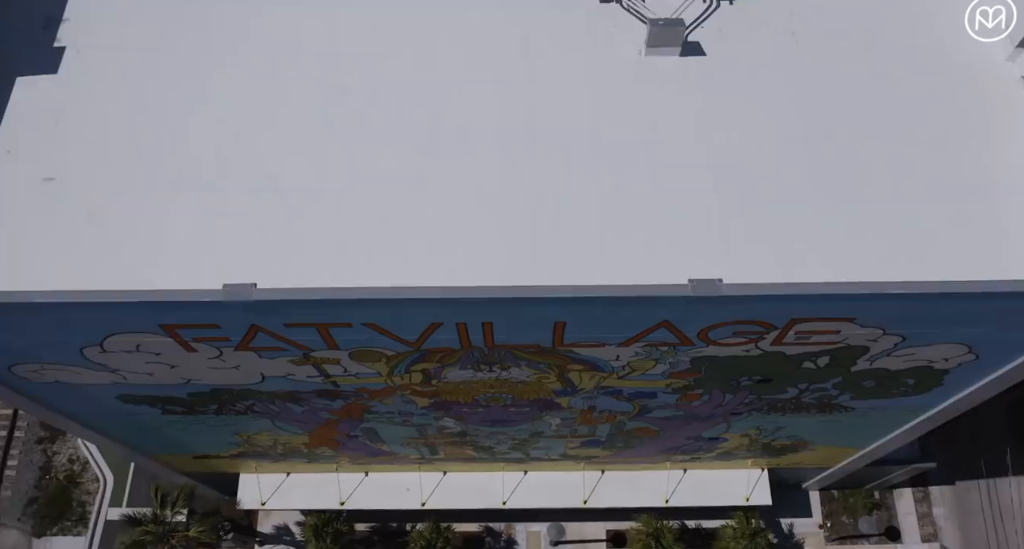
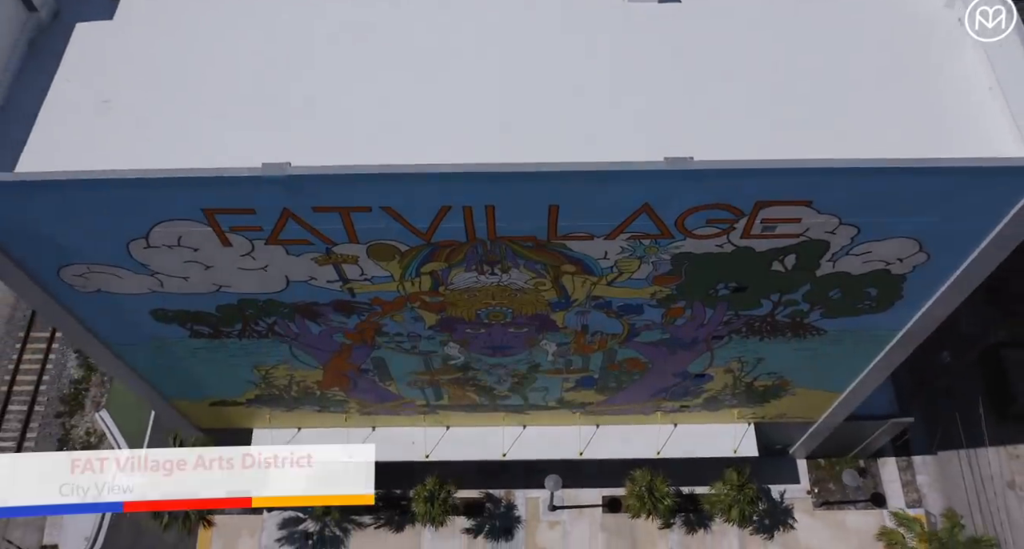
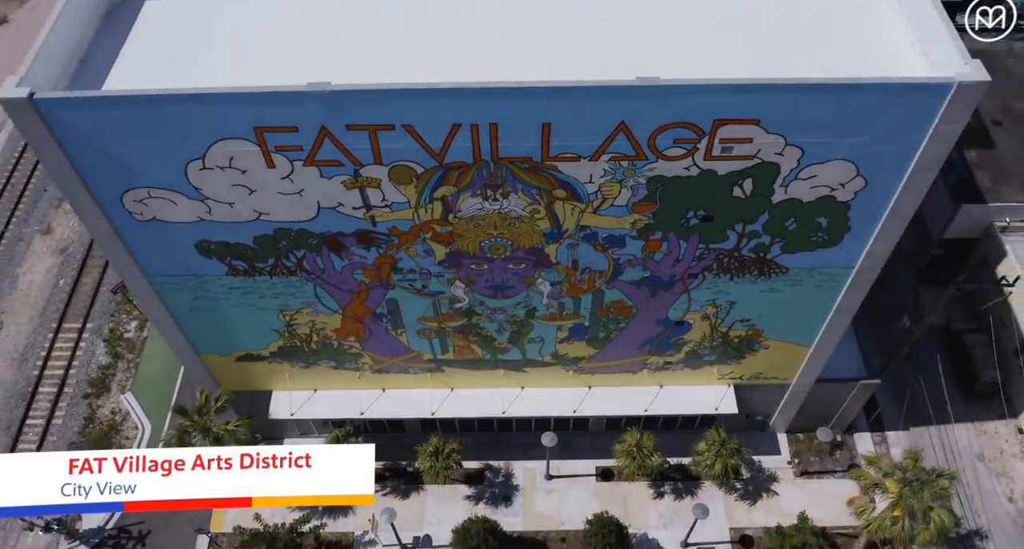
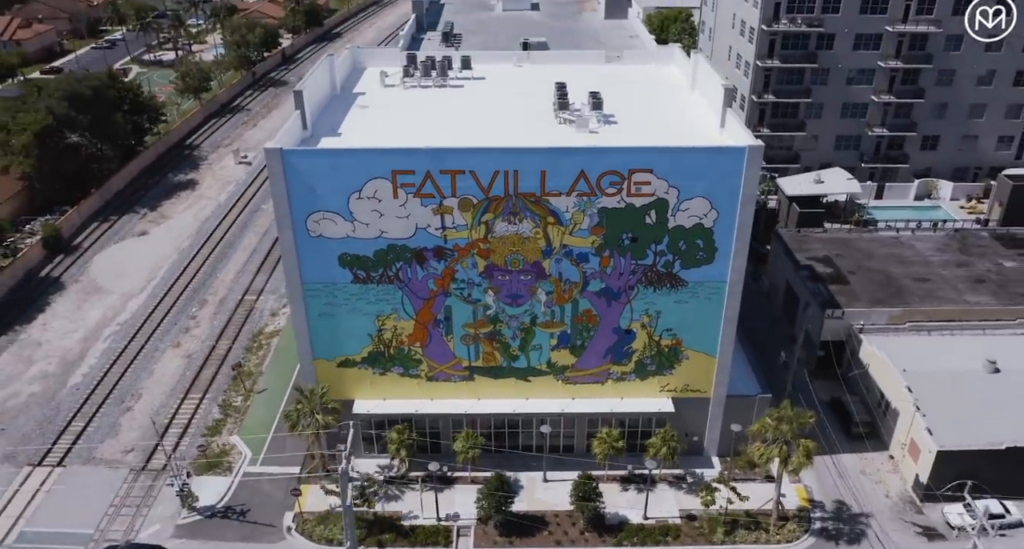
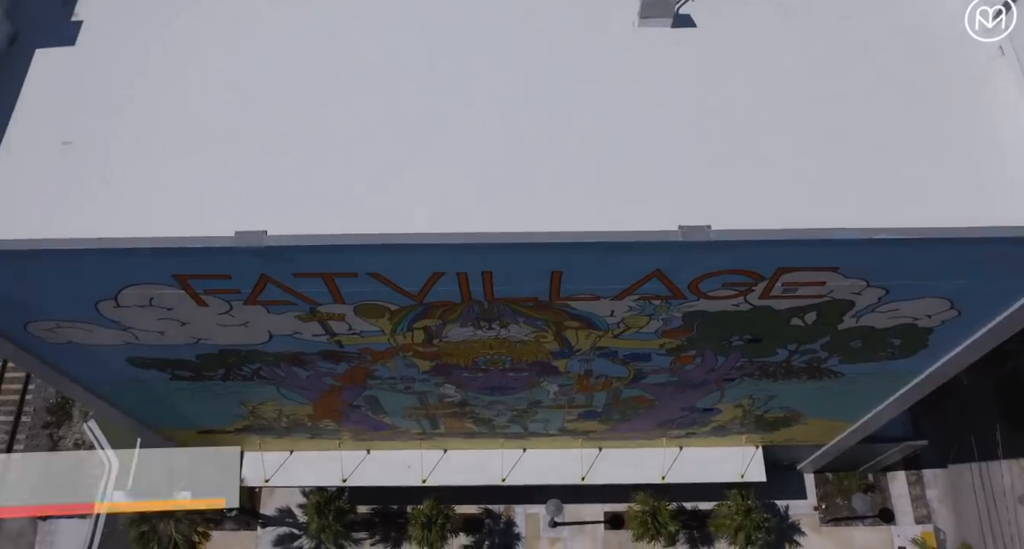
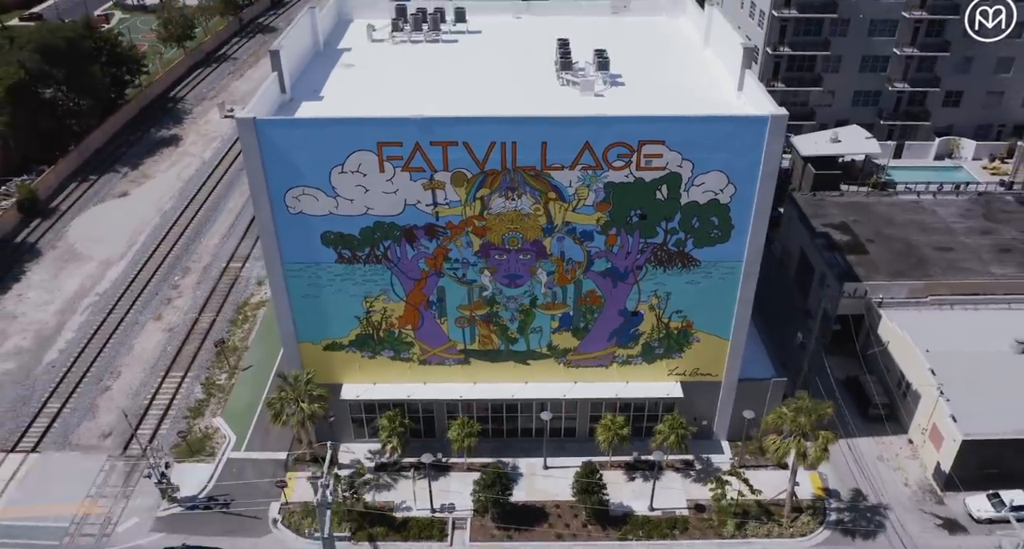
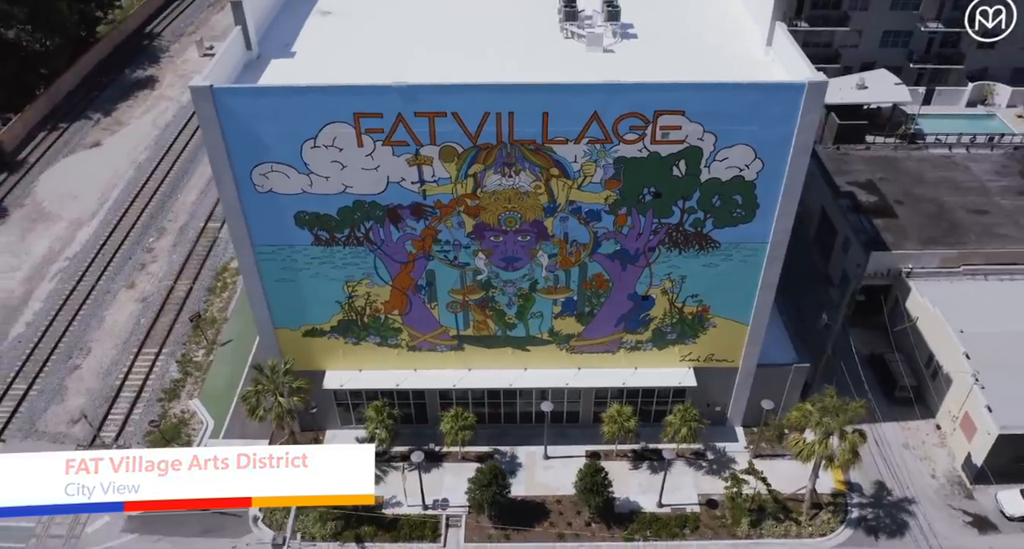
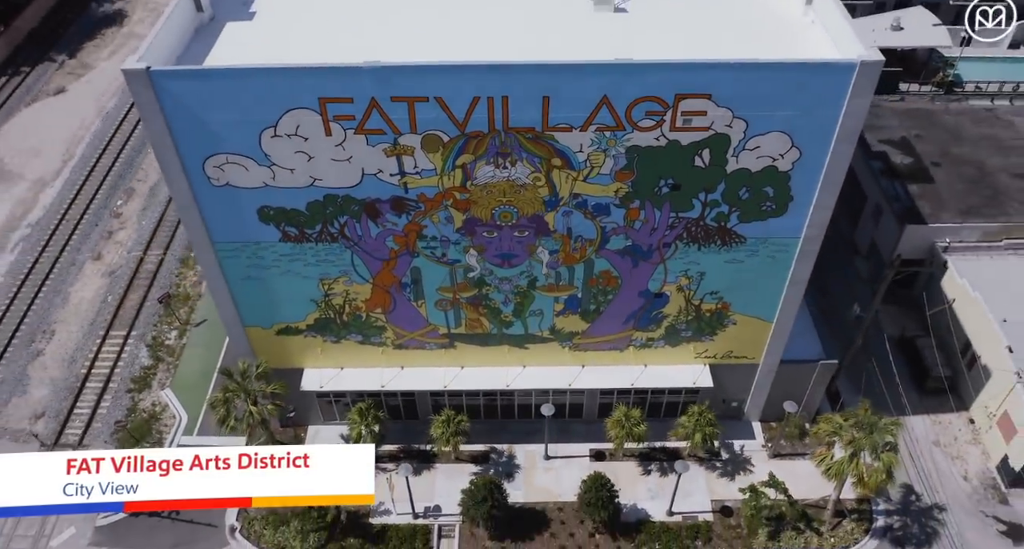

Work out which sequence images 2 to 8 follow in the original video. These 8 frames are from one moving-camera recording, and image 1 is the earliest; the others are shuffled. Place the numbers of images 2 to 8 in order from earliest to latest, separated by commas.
5, 2, 3, 8, 7, 6, 4
